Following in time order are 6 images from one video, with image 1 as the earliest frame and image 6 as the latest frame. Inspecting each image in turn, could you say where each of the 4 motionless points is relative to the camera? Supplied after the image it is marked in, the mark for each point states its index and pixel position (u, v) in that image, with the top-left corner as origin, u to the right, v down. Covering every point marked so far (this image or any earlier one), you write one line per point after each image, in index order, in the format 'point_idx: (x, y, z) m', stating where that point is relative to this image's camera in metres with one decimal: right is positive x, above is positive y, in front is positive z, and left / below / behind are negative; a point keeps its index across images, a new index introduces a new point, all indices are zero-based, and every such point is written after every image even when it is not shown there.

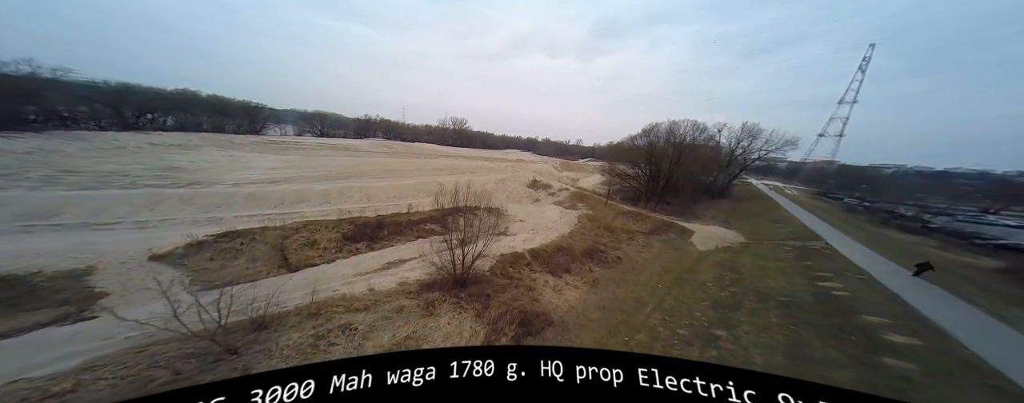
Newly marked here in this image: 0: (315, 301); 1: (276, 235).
0: (-4.8, -2.3, +6.3) m
1: (-7.0, -0.9, +7.9) m
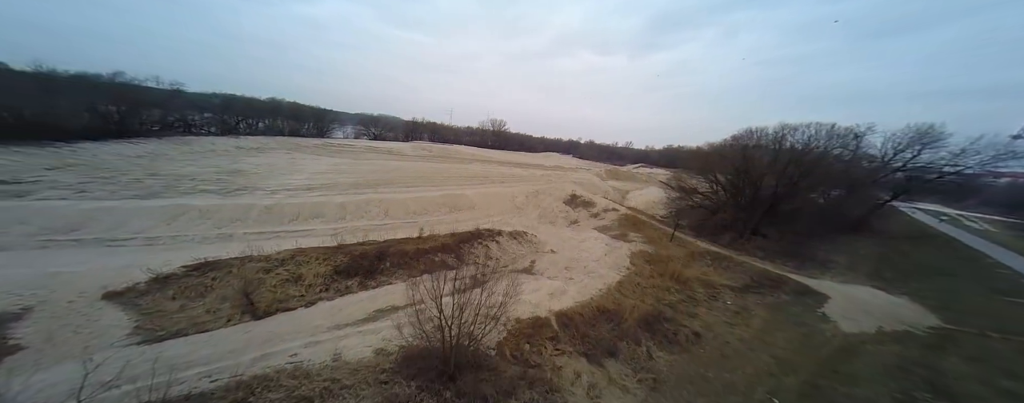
0: (-4.7, -3.1, +4.7) m
1: (-6.5, -1.6, +6.8) m
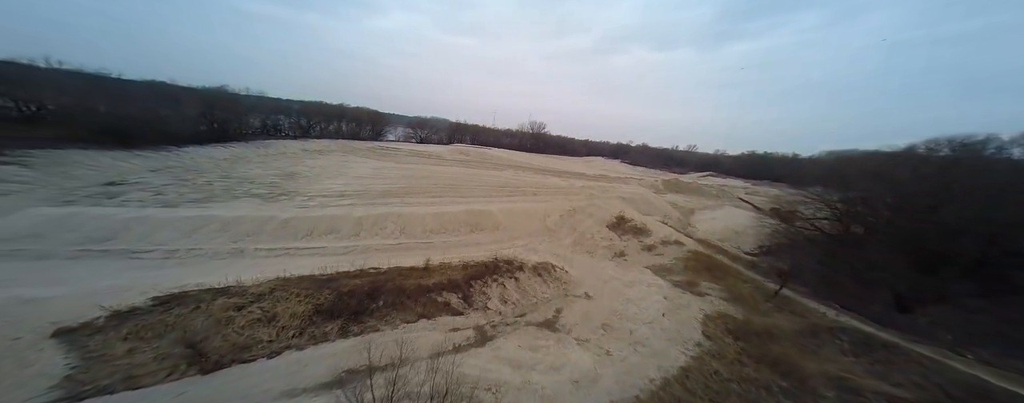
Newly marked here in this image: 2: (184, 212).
0: (-5.1, -3.8, +3.6) m
1: (-6.4, -2.3, +5.9) m
2: (-12.0, -0.4, +9.7) m
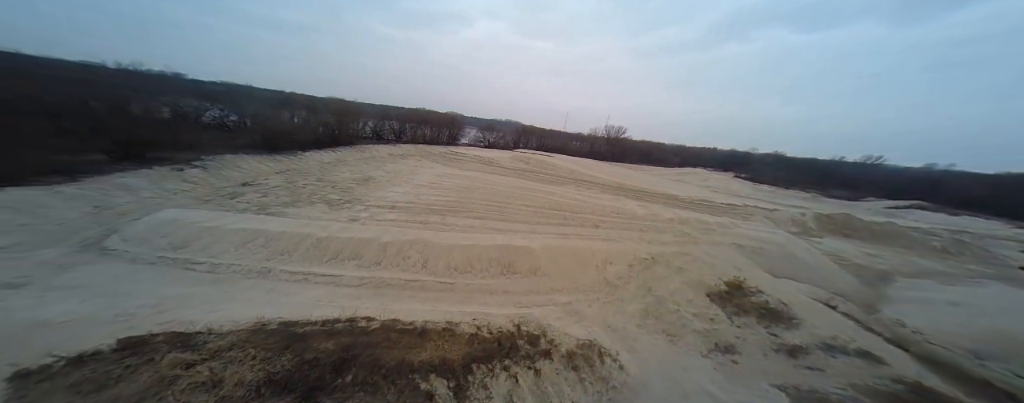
0: (-6.2, -4.8, +2.7) m
1: (-6.6, -3.1, +5.3) m
2: (-10.5, -0.8, +10.6) m
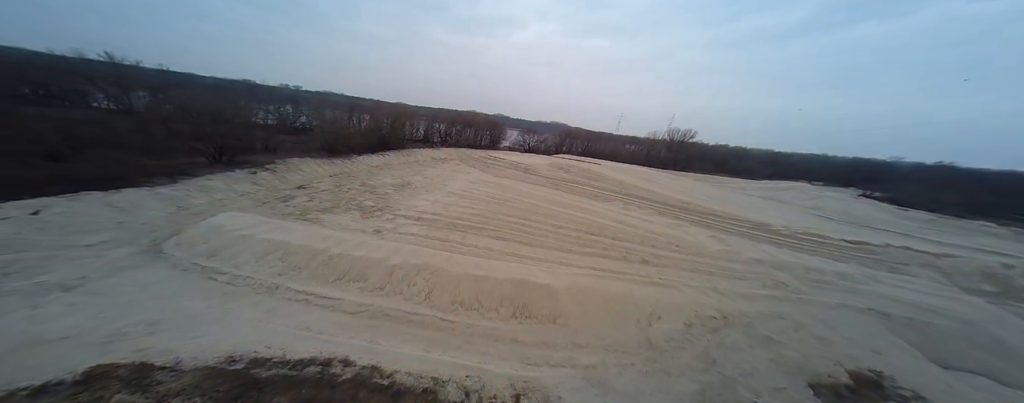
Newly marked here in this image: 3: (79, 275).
0: (-7.2, -5.3, +2.4) m
1: (-7.0, -3.7, +5.0) m
2: (-9.6, -1.2, +11.0) m
3: (-12.3, -2.1, +7.5) m
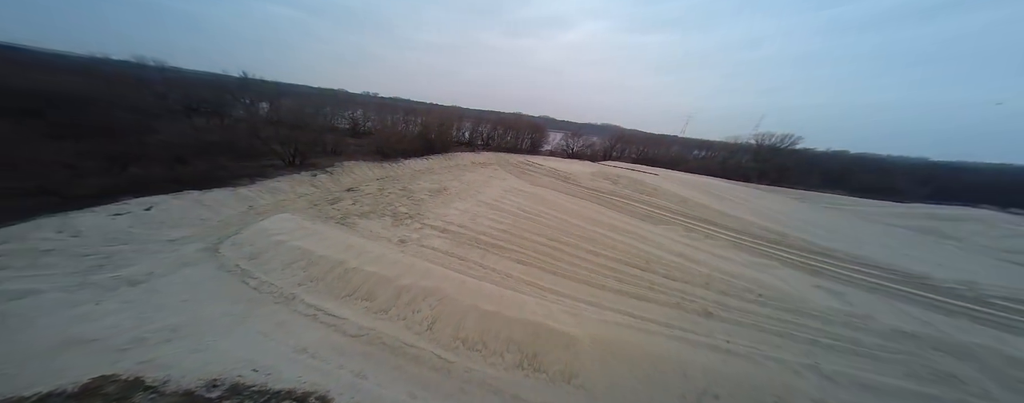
0: (-8.3, -5.8, +2.7) m
1: (-7.4, -4.1, +5.2) m
2: (-8.6, -1.4, +11.6) m
3: (-12.1, -2.3, +8.7) m
